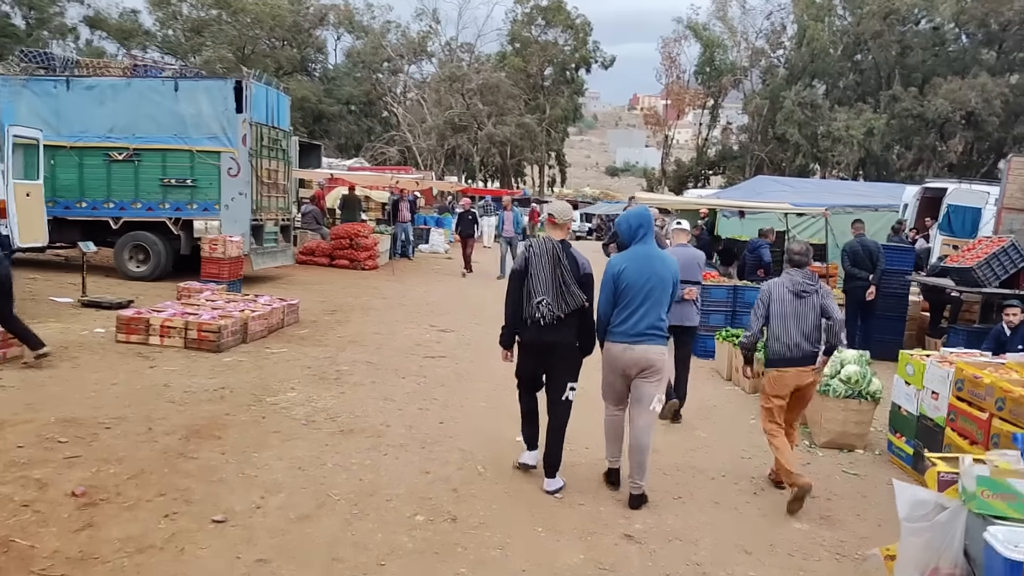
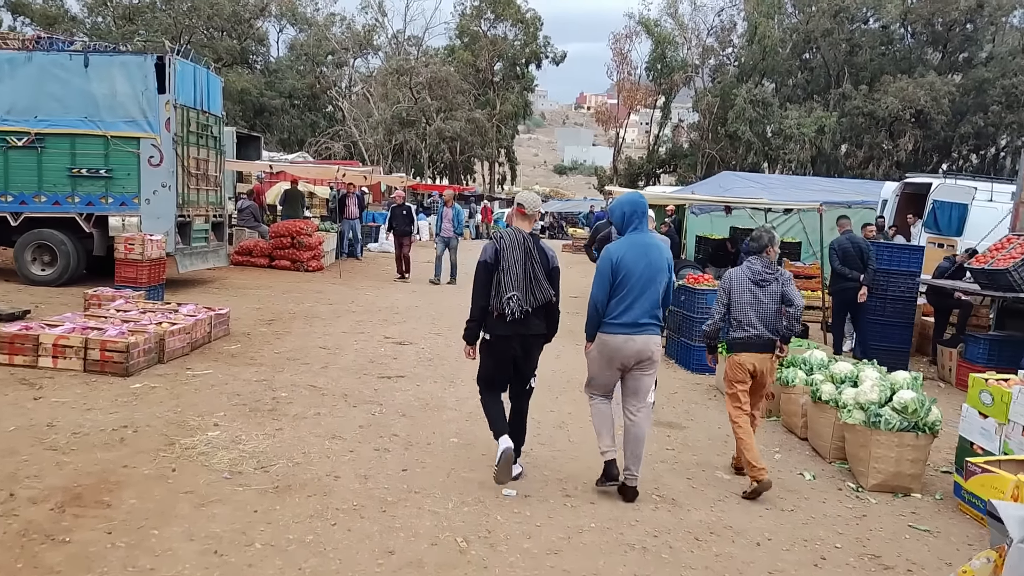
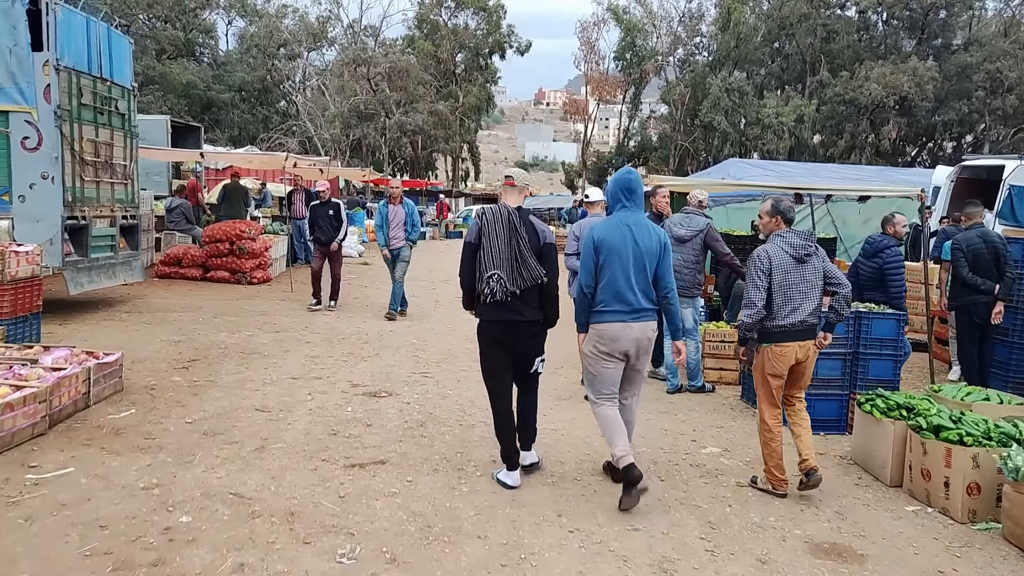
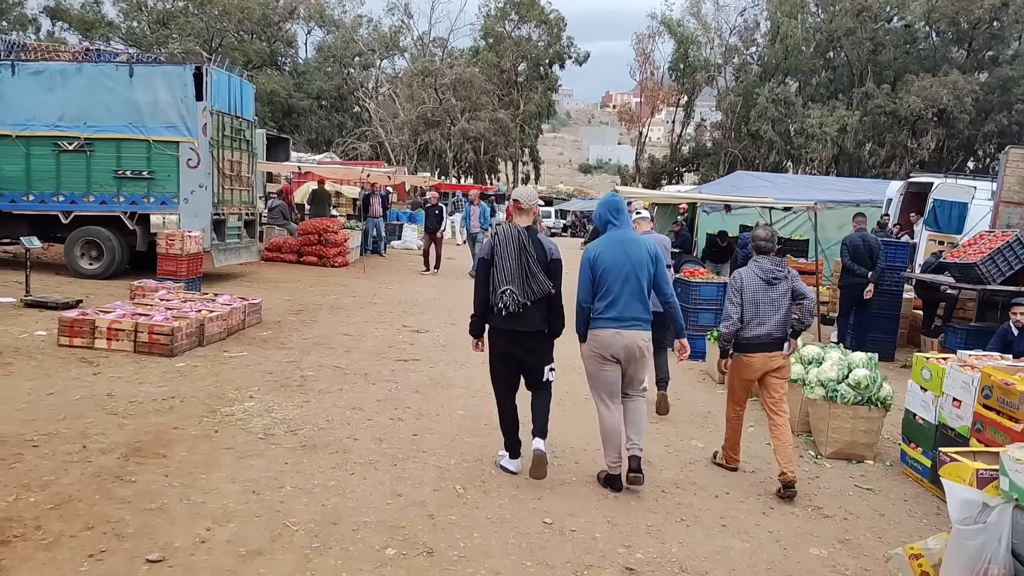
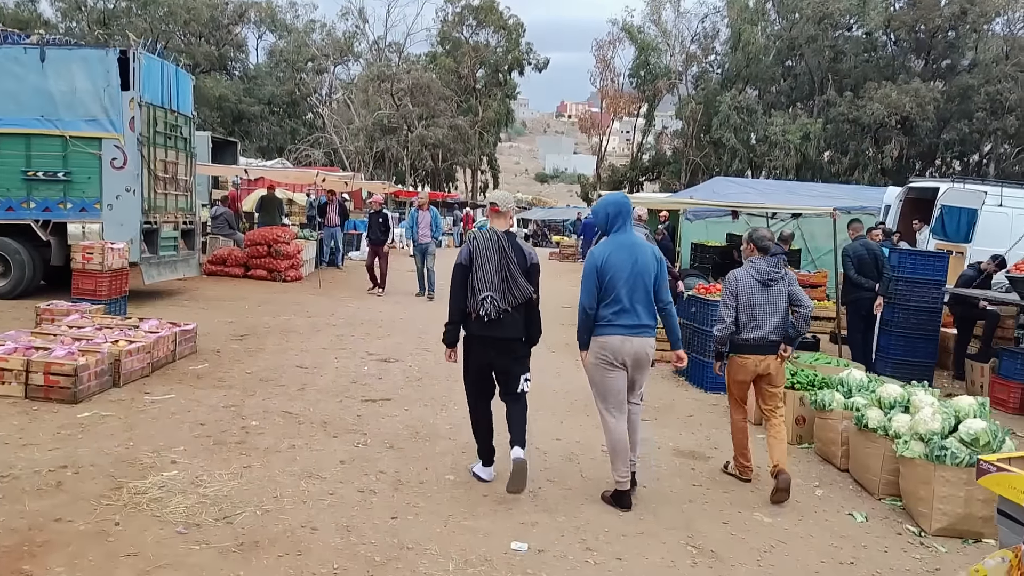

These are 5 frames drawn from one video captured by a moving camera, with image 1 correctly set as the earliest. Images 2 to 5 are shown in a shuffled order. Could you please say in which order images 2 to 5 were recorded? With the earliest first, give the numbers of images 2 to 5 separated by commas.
4, 2, 5, 3
